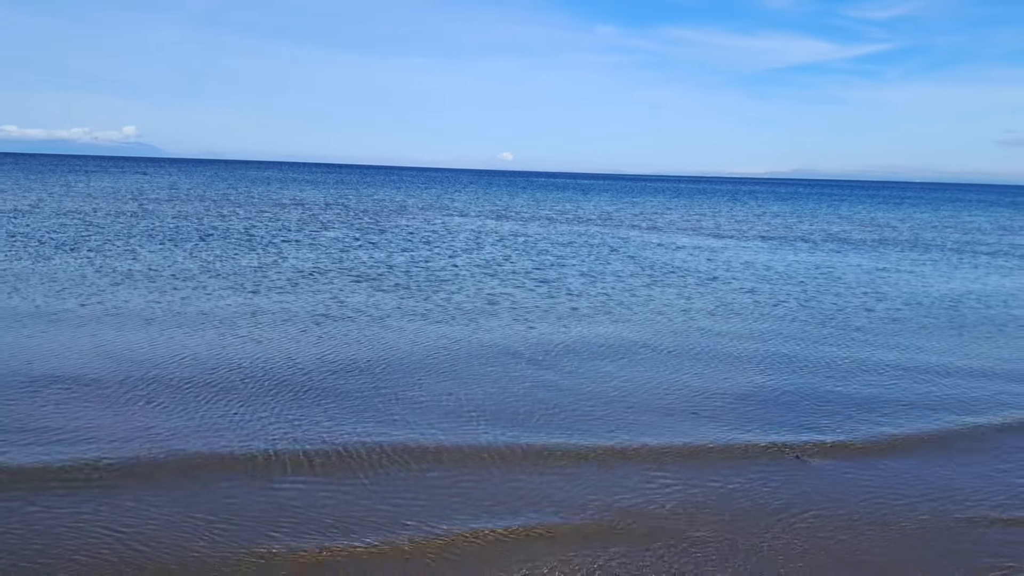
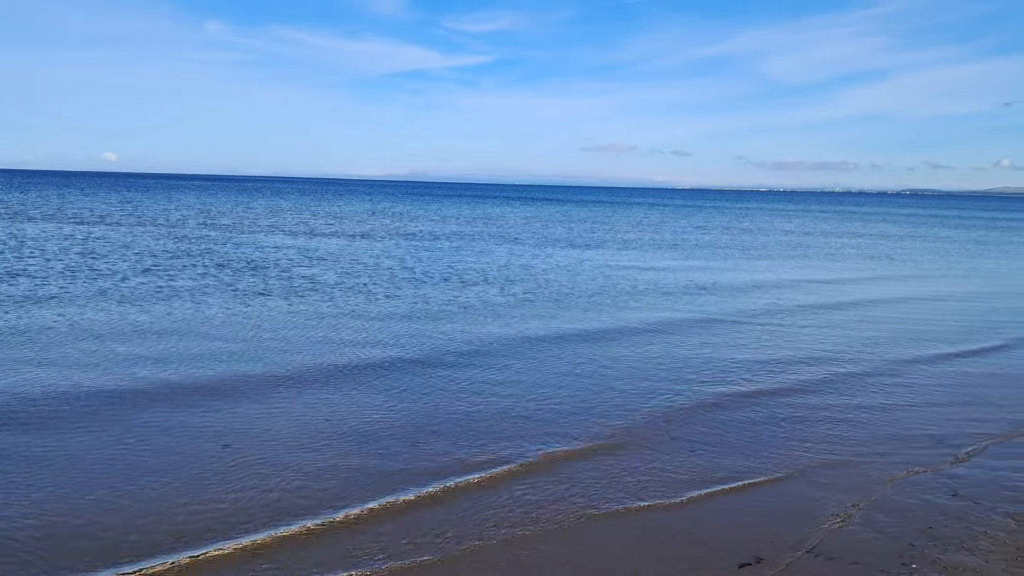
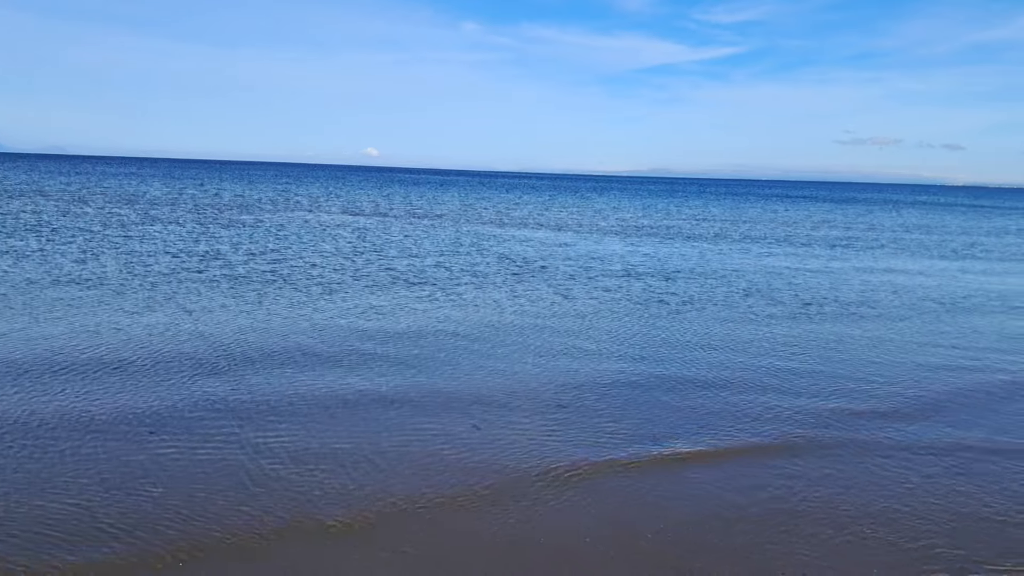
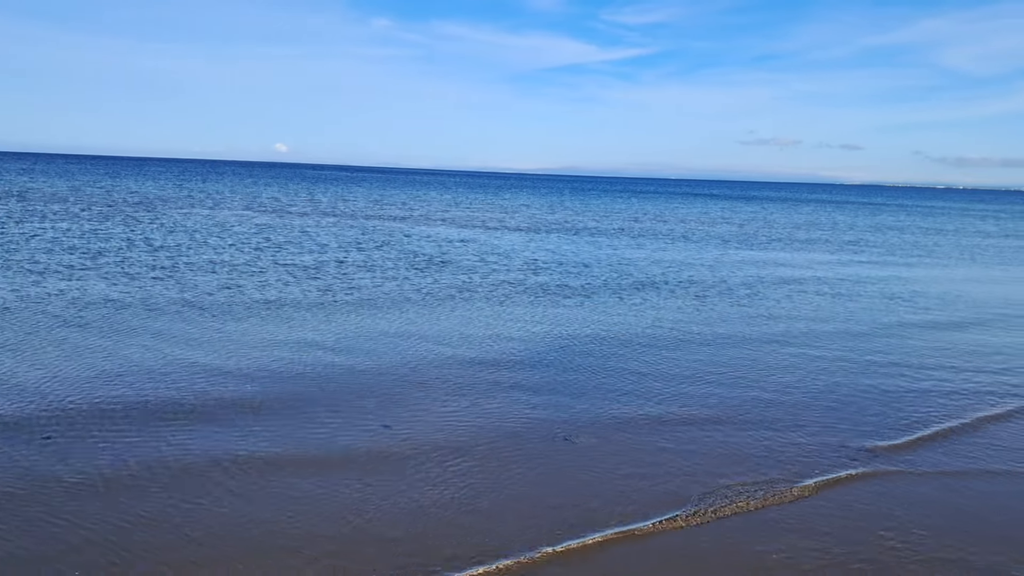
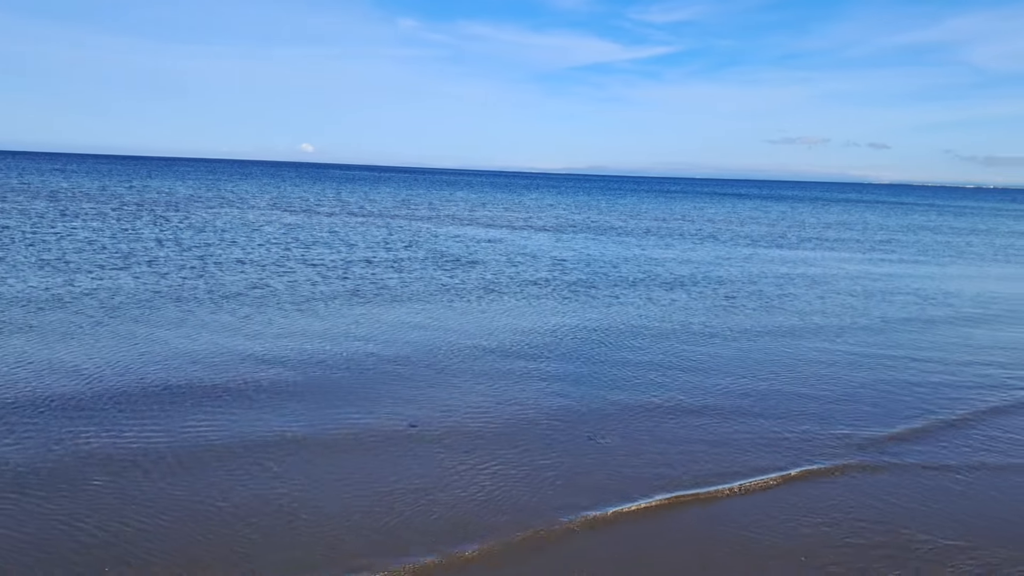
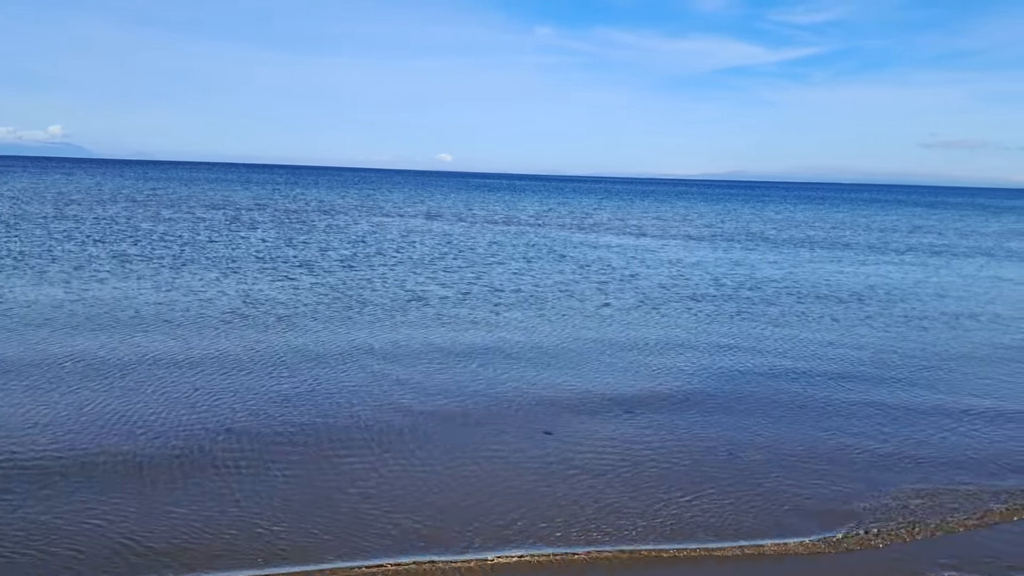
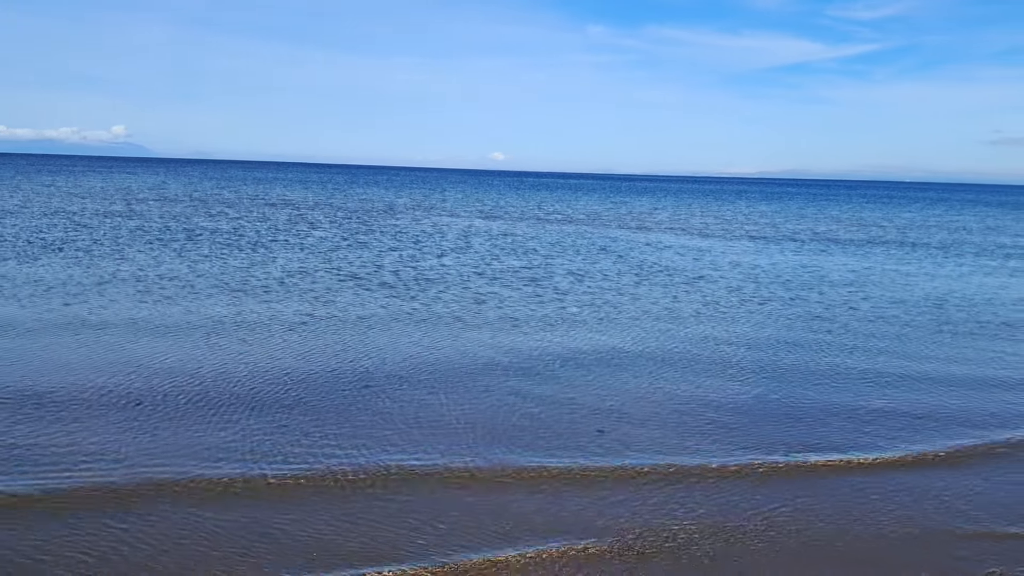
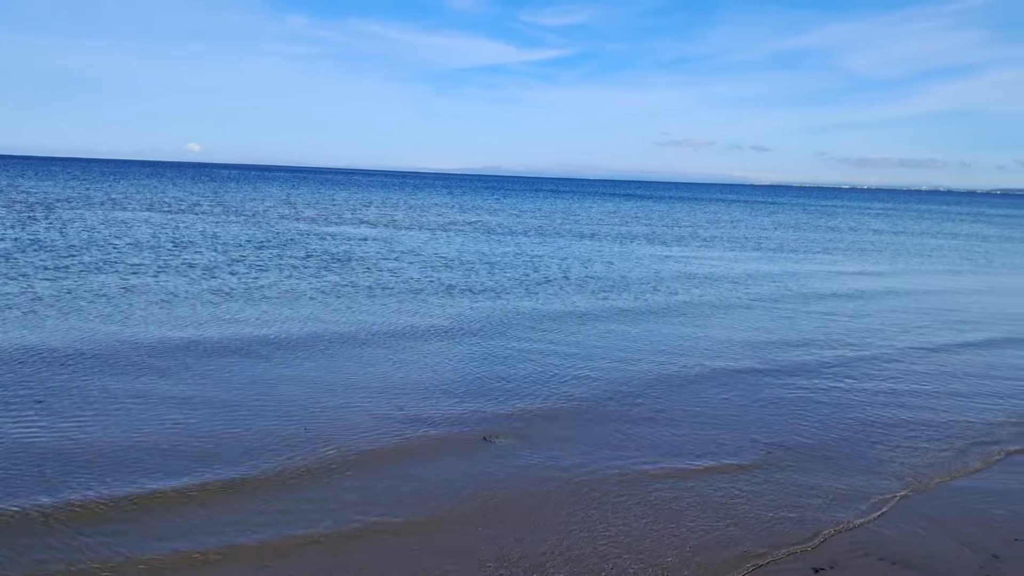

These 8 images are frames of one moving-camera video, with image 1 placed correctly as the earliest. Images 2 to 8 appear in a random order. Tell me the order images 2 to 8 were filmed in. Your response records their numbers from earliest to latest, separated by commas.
7, 6, 3, 5, 4, 8, 2
